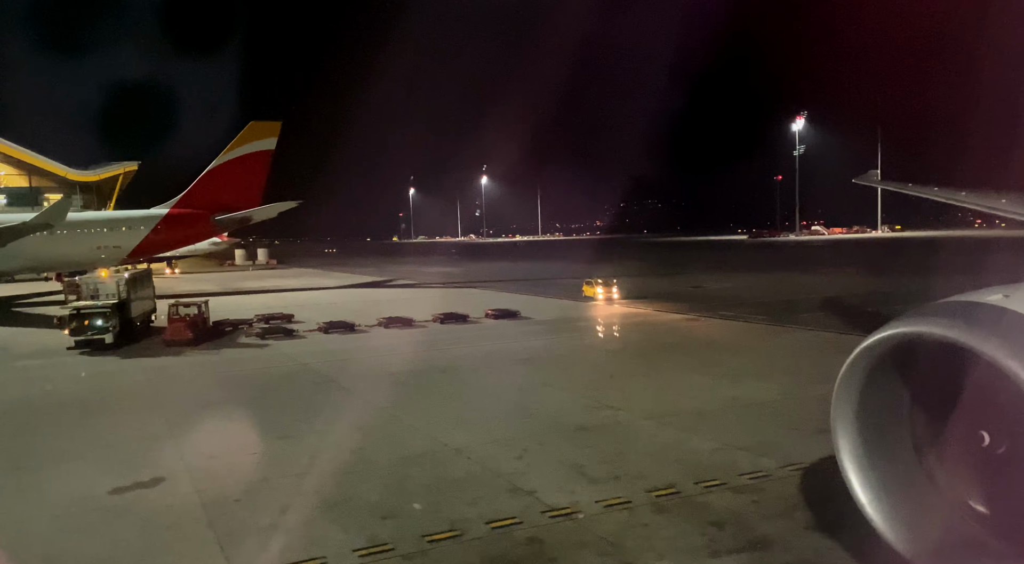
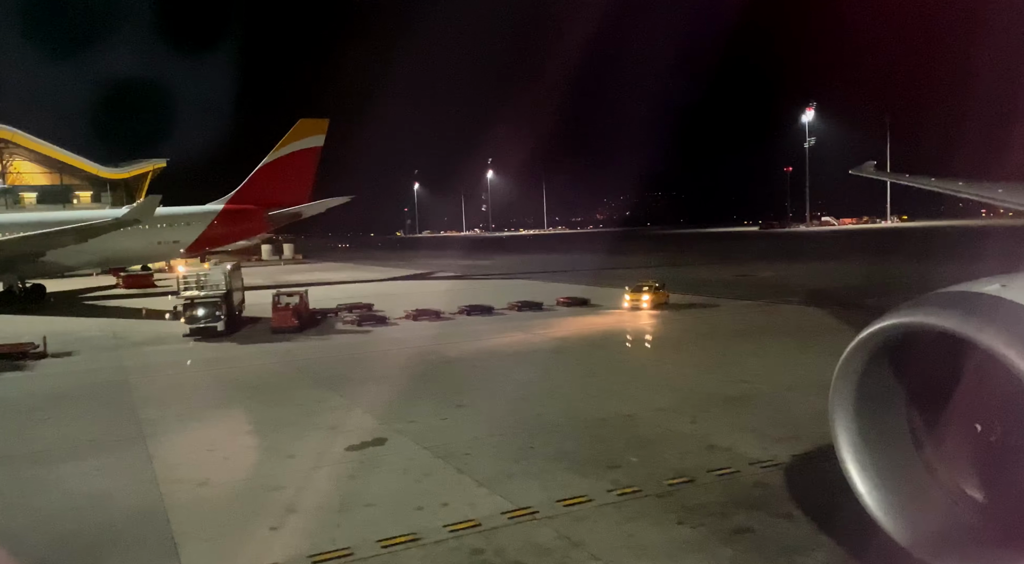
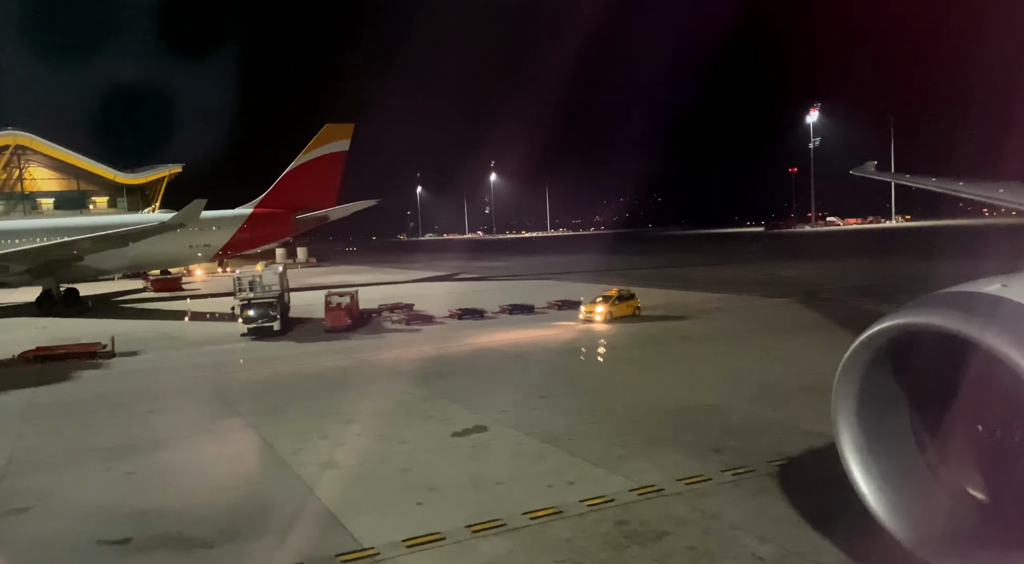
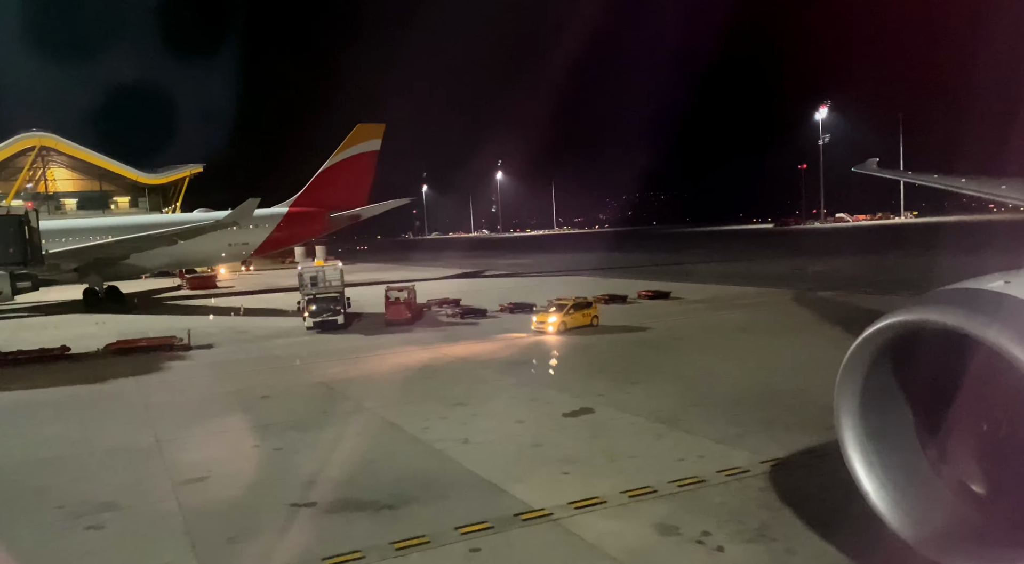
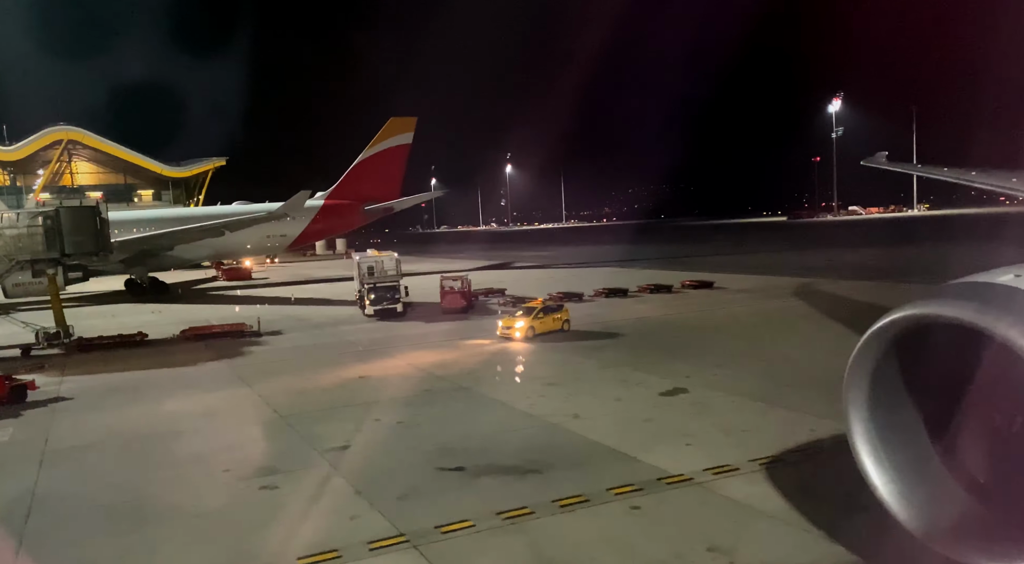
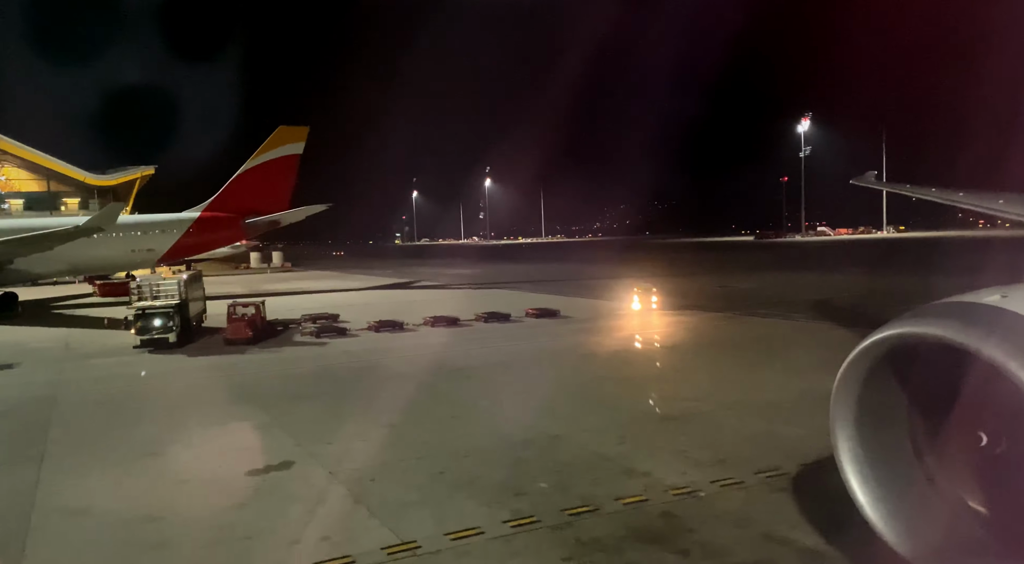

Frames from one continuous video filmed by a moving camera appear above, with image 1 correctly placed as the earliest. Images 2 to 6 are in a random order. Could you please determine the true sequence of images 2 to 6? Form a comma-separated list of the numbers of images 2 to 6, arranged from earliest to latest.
6, 2, 3, 4, 5
